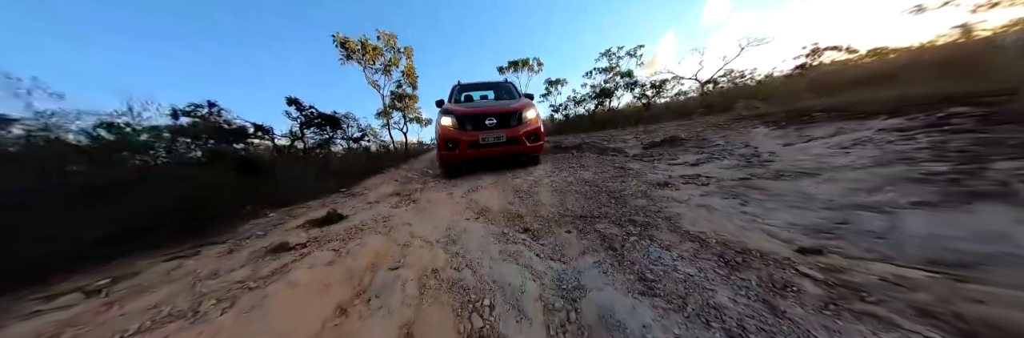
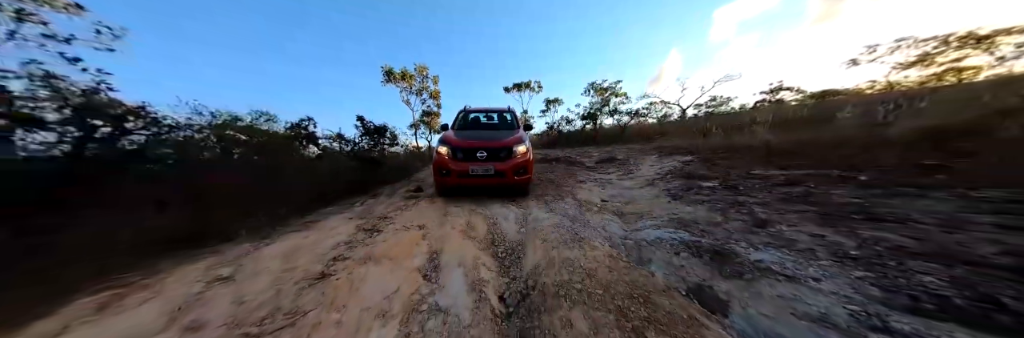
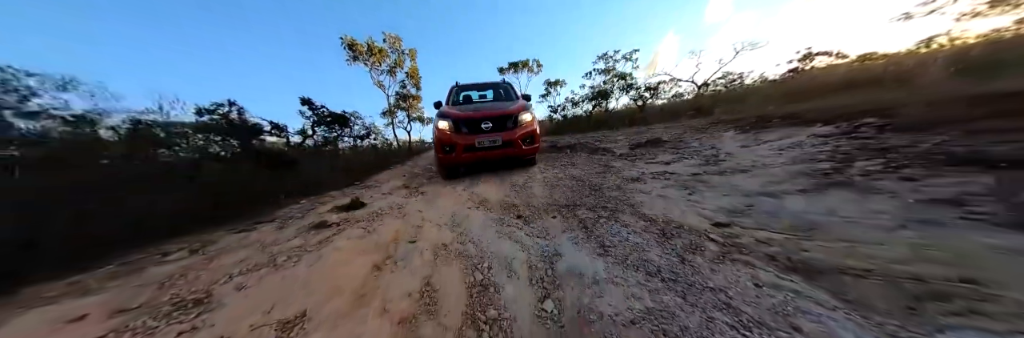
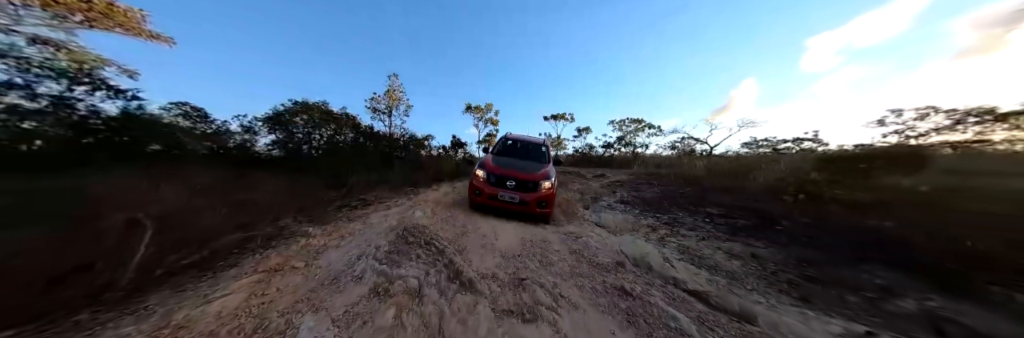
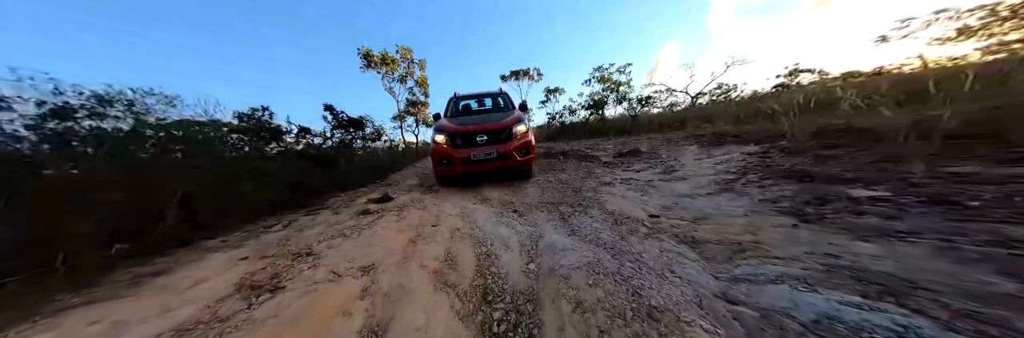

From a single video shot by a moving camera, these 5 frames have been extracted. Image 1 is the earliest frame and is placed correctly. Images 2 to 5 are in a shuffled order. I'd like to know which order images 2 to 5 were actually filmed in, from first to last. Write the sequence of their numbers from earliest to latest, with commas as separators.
3, 5, 2, 4
